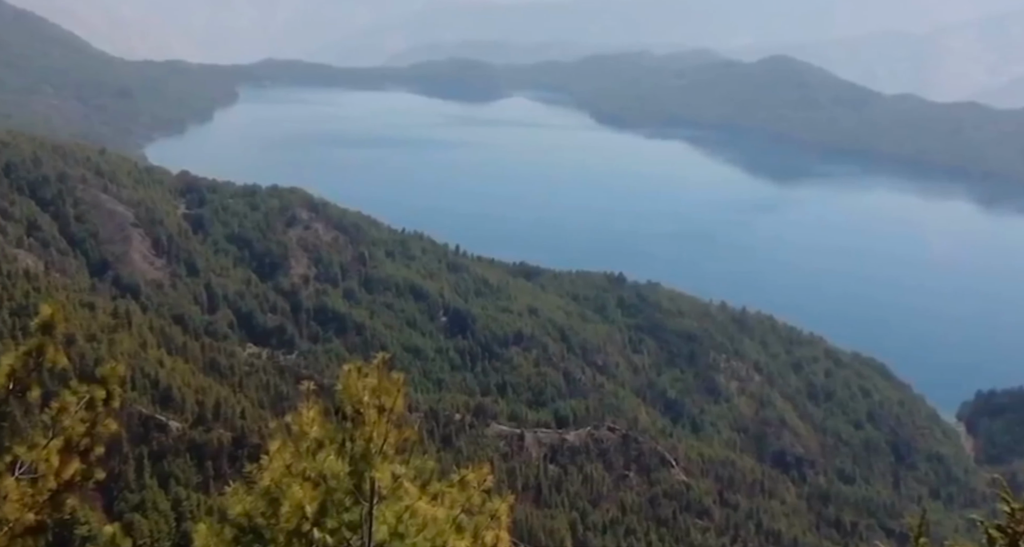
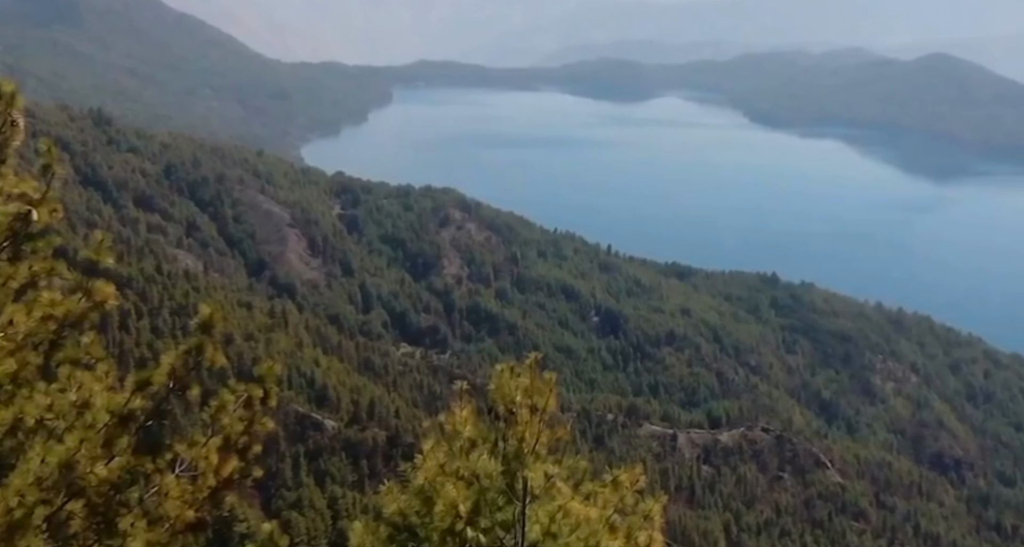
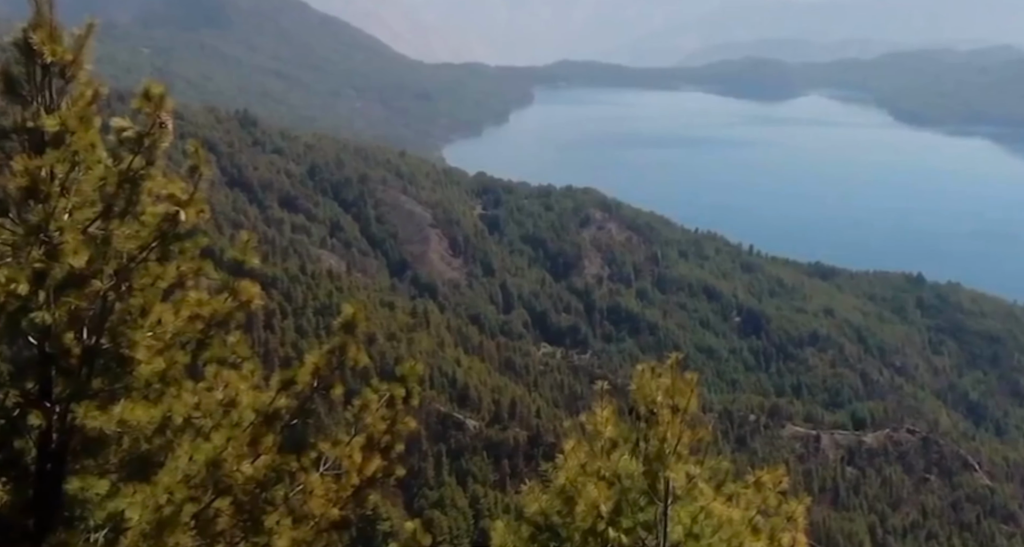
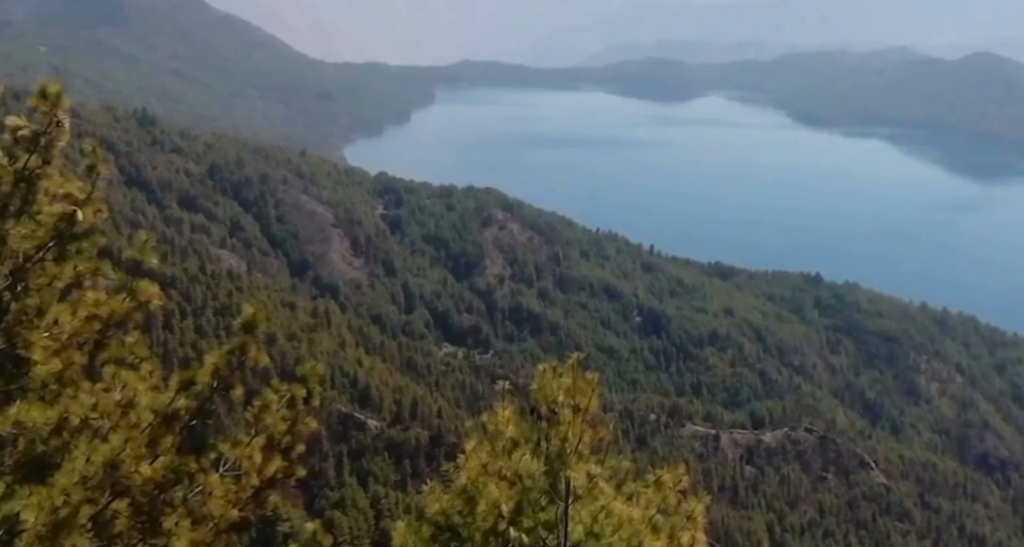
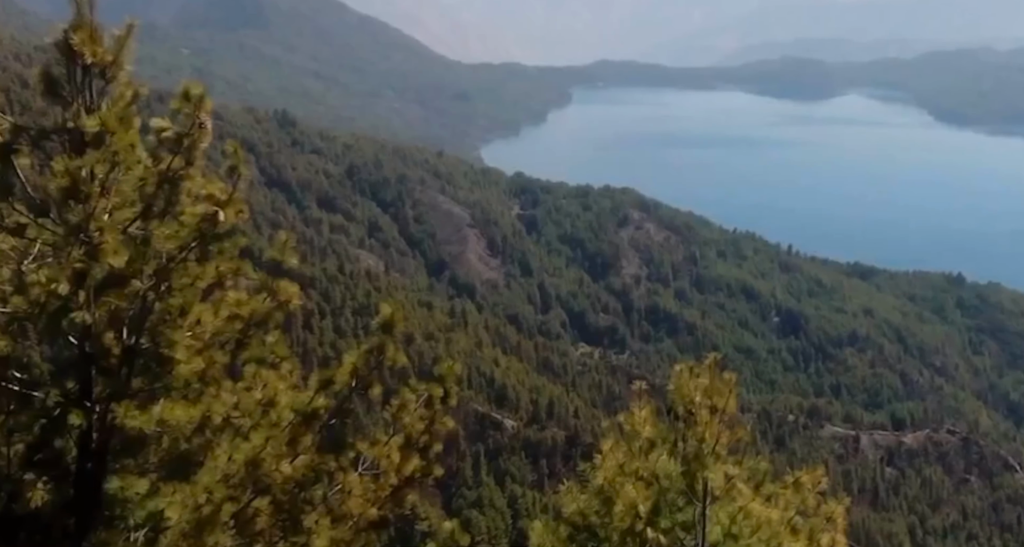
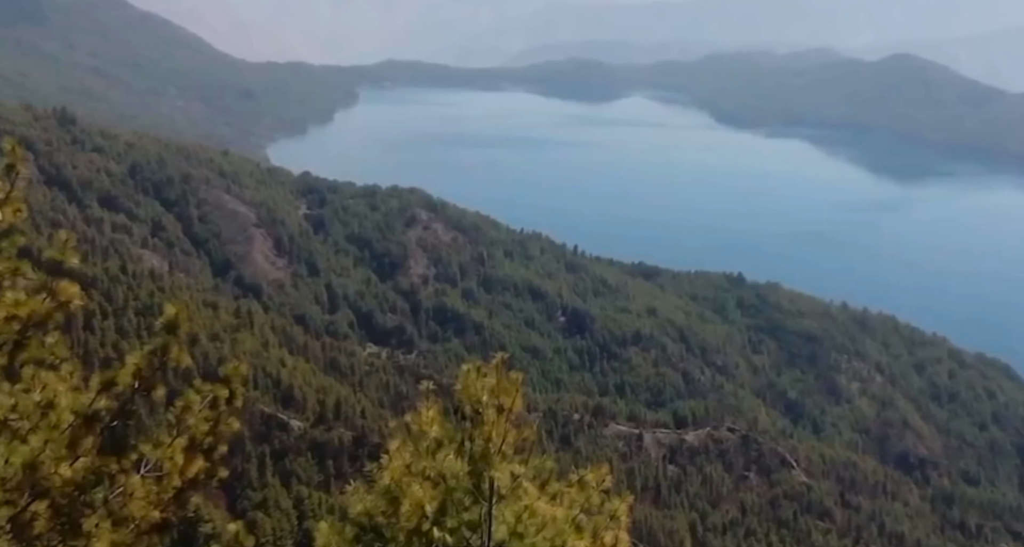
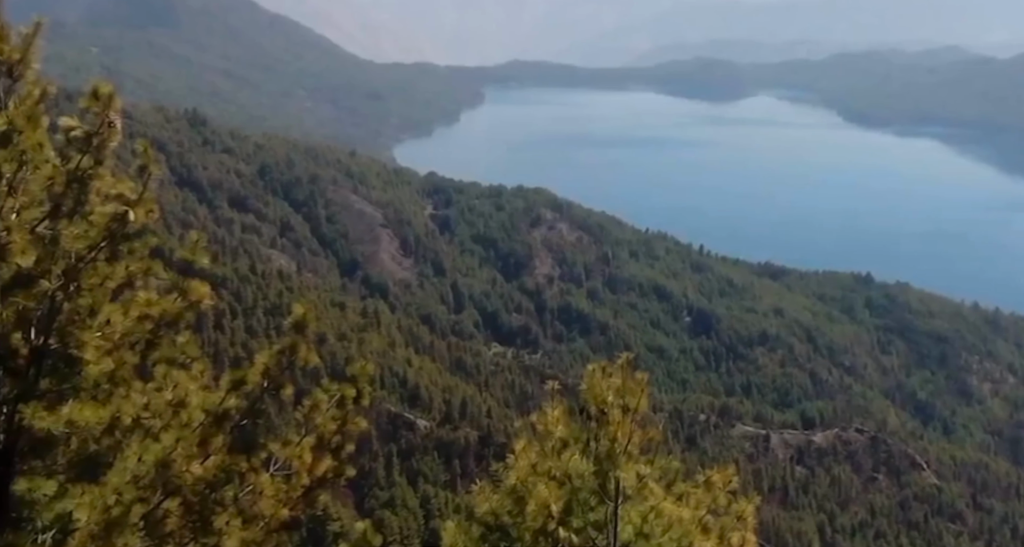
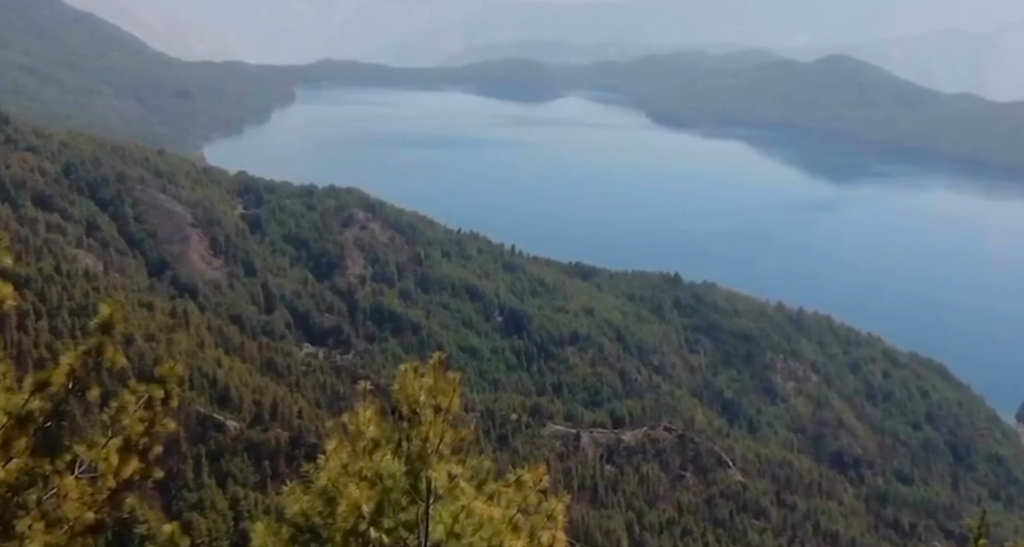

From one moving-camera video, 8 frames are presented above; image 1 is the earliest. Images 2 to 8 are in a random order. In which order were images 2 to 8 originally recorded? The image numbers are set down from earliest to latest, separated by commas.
8, 6, 2, 4, 7, 3, 5
